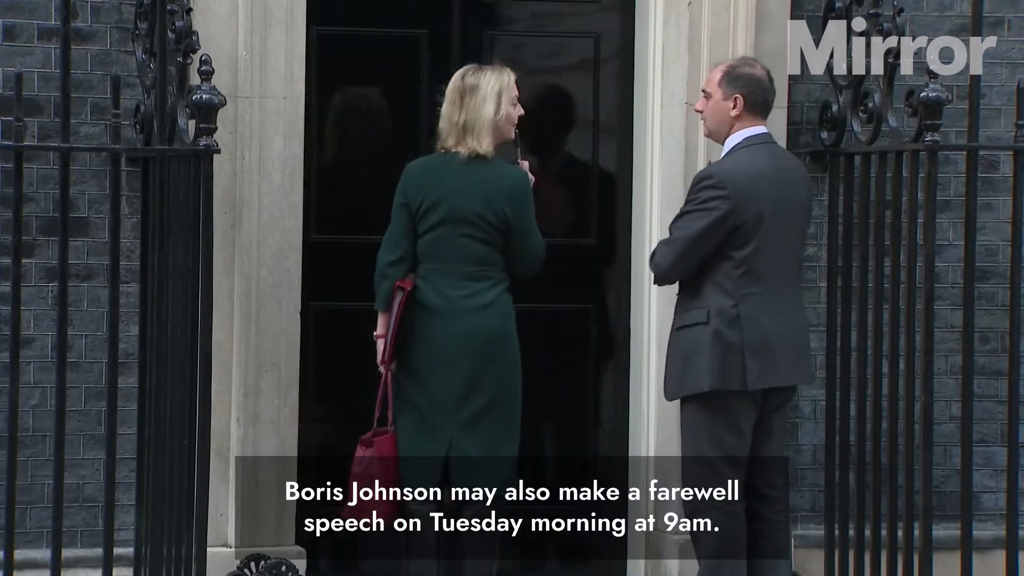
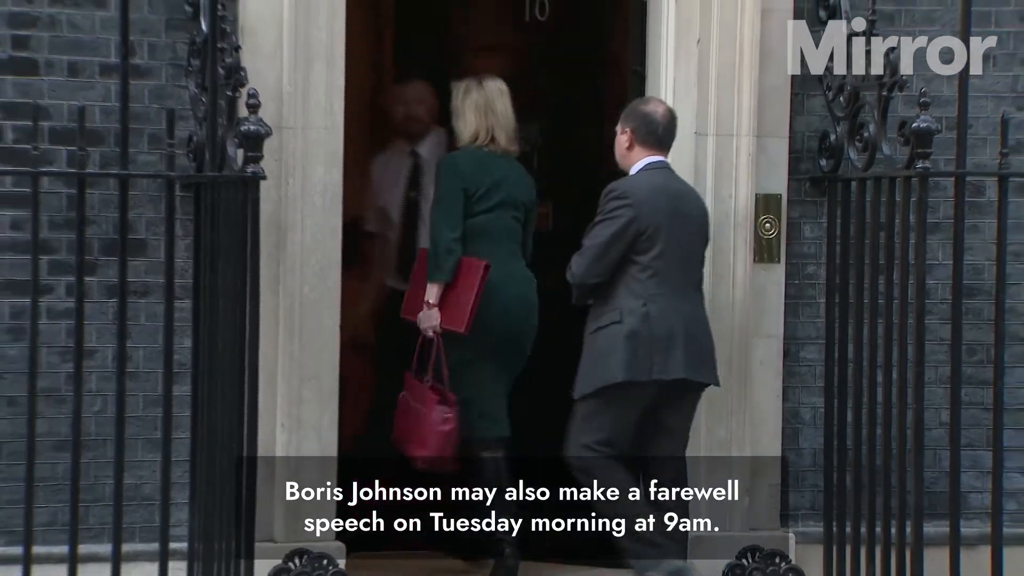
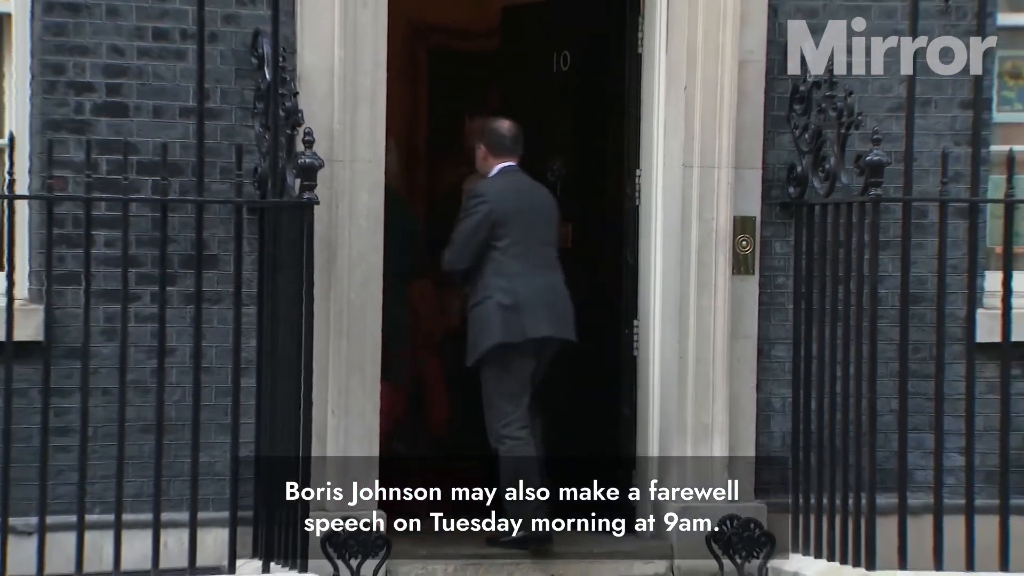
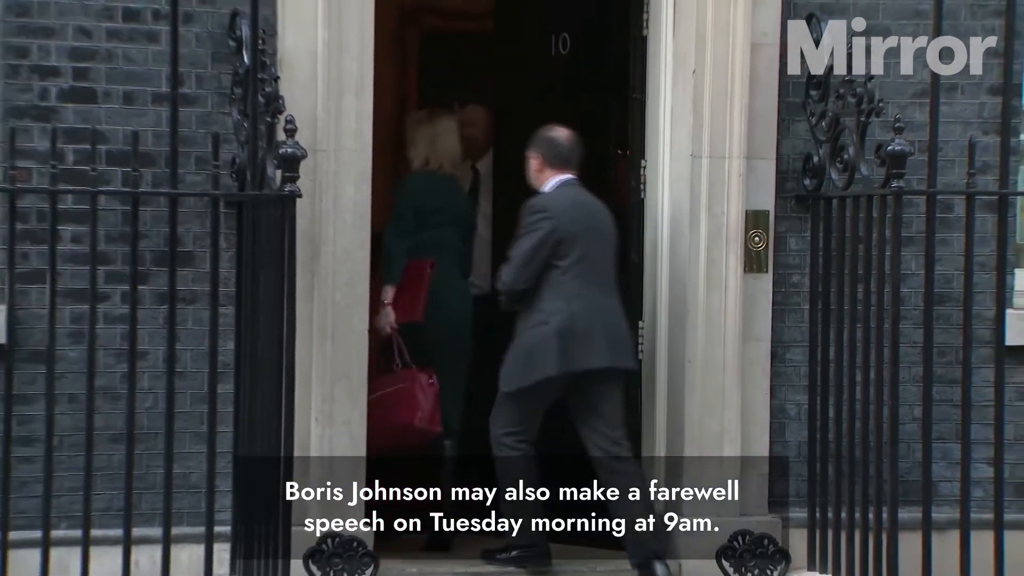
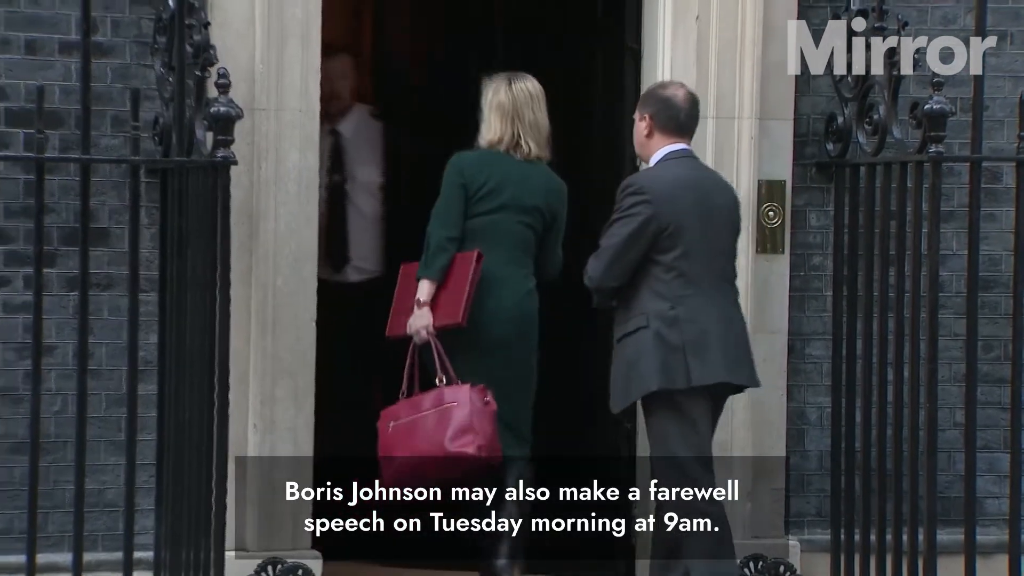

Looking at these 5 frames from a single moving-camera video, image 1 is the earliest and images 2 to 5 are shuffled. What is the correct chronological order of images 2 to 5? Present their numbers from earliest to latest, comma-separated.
5, 2, 4, 3
